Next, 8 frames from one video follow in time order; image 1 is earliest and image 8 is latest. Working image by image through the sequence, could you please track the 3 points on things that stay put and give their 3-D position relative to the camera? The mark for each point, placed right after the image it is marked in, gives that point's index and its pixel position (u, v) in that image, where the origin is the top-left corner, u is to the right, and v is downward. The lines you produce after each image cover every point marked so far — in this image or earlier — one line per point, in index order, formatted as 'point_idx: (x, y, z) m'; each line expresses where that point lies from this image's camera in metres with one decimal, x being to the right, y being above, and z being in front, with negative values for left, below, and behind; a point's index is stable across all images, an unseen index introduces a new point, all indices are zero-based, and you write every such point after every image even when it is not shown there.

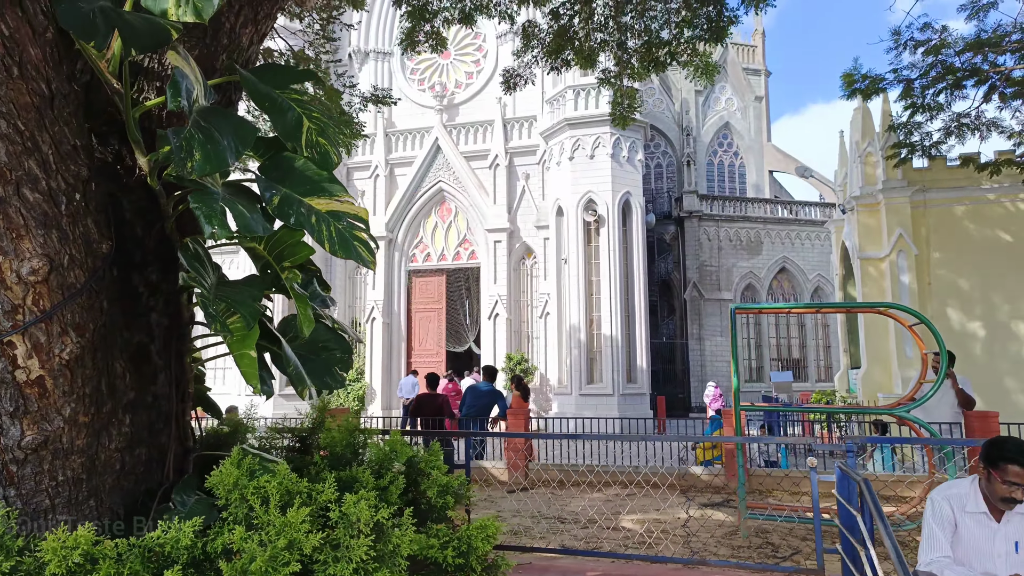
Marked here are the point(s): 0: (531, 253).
0: (+0.4, +0.8, +14.5) m
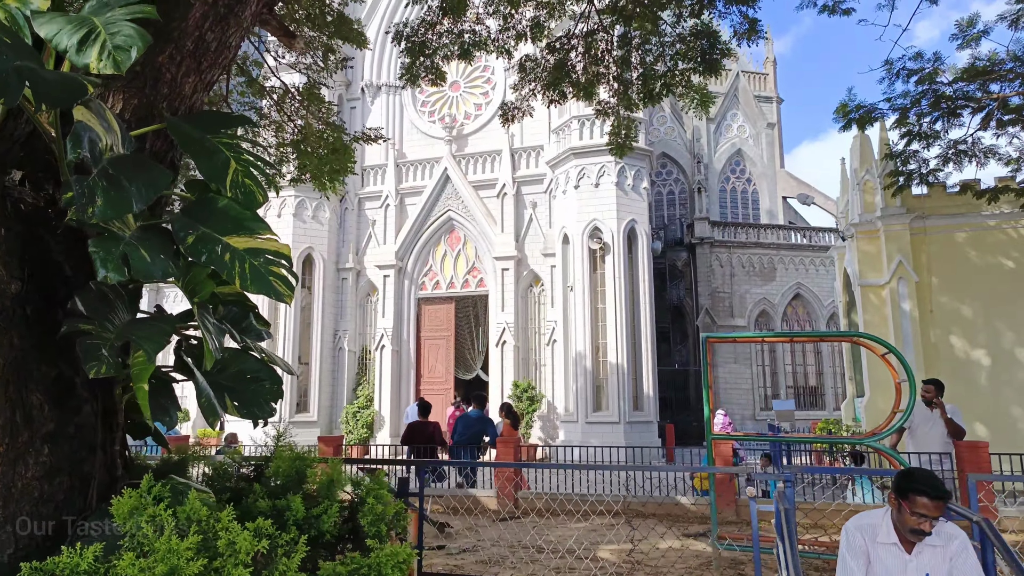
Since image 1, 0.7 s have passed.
0: (+0.6, +0.2, +14.5) m
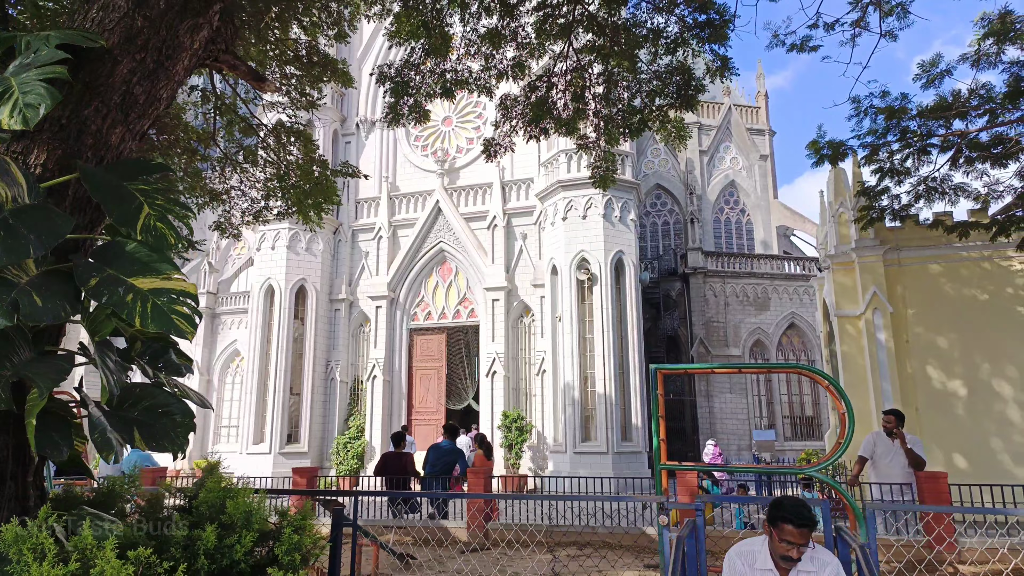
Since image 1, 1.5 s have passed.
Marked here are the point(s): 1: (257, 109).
0: (+0.4, -0.5, +14.6) m
1: (-3.5, +2.5, +9.2) m
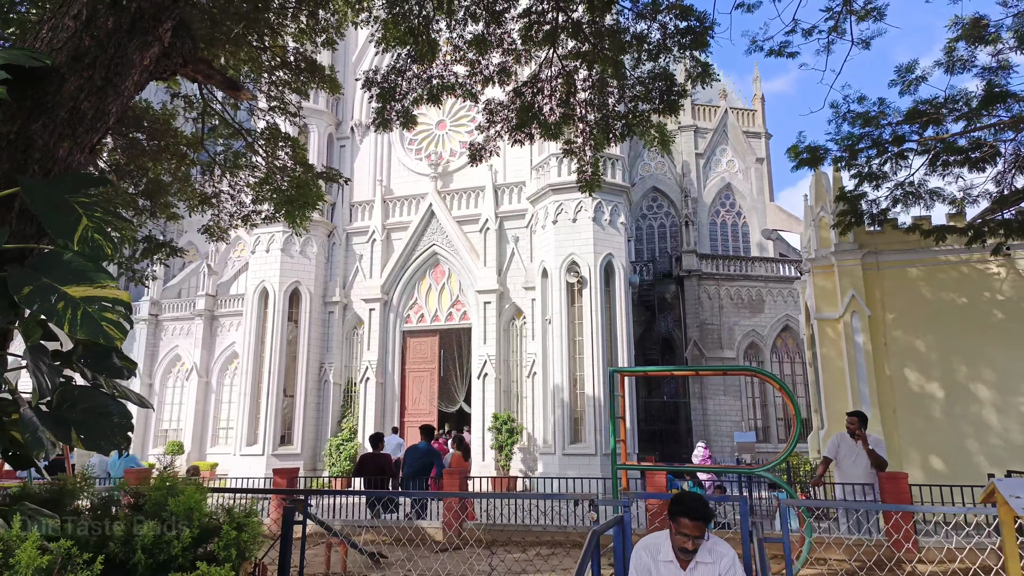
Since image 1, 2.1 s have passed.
0: (+0.2, -0.6, +14.8) m
1: (-3.7, +2.4, +9.4) m
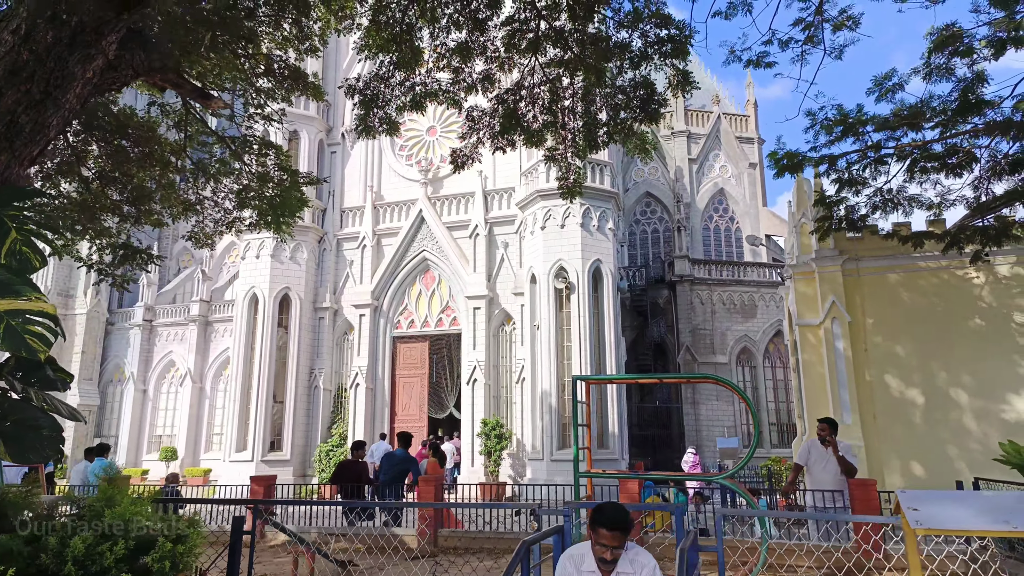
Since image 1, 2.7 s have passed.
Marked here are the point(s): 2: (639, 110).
0: (0.0, -0.7, +14.8) m
1: (-4.0, +2.3, +9.4) m
2: (+1.7, +2.4, +9.0) m
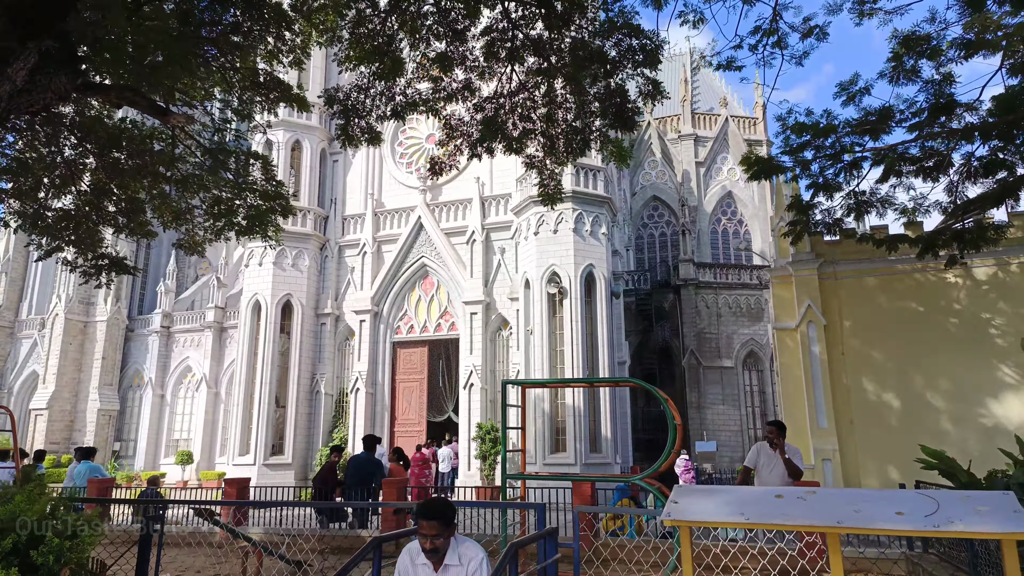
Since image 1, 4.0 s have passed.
0: (-0.1, -0.8, +14.9) m
1: (-4.2, +2.2, +9.7) m
2: (+1.4, +2.4, +9.1) m
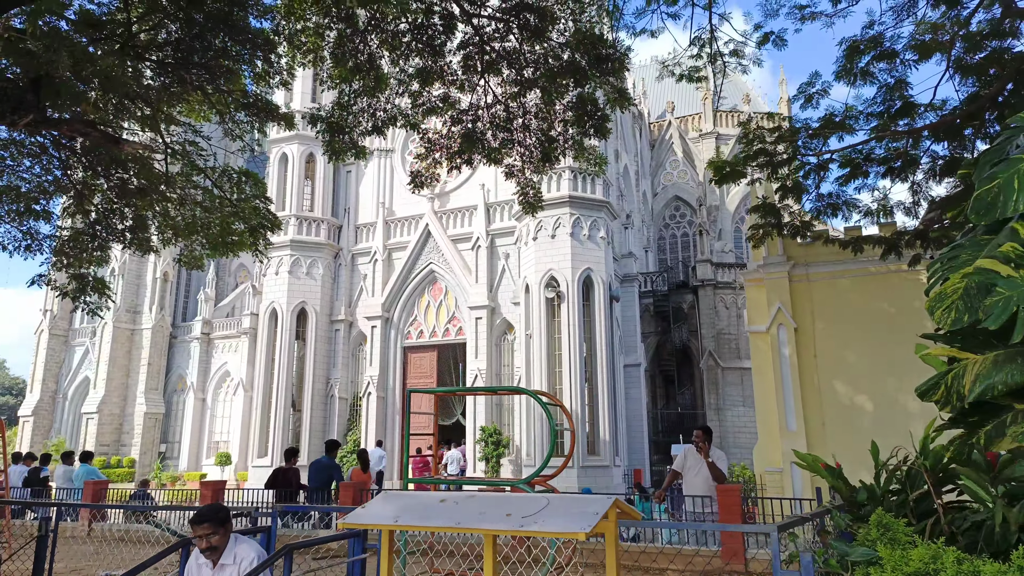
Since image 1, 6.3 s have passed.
0: (0.0, -0.9, +15.1) m
1: (-4.5, +2.1, +10.2) m
2: (+1.0, +2.3, +9.2) m
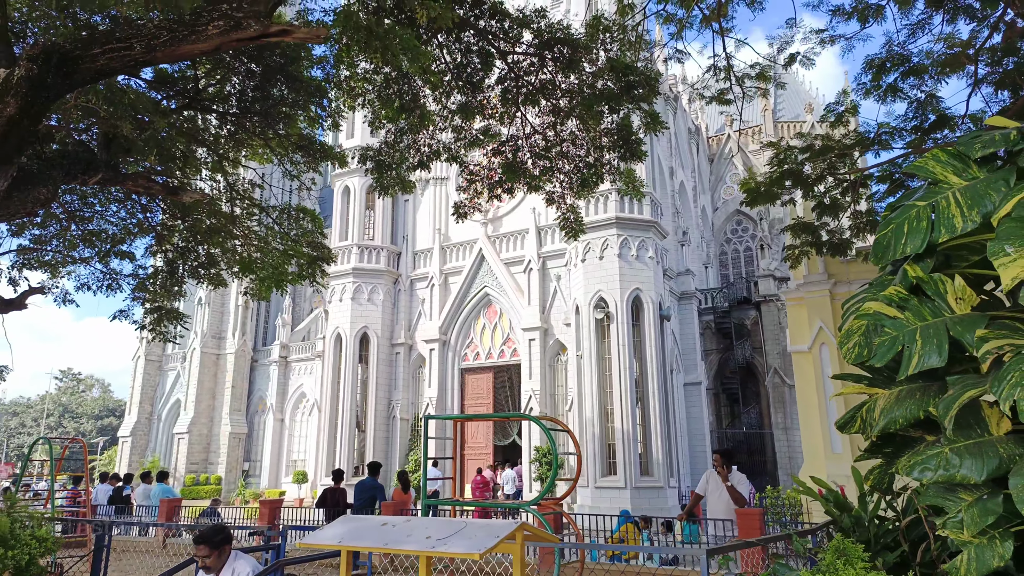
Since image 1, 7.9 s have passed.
0: (+1.2, -1.4, +15.3) m
1: (-3.9, +1.6, +11.0) m
2: (+1.6, +2.0, +9.4) m
